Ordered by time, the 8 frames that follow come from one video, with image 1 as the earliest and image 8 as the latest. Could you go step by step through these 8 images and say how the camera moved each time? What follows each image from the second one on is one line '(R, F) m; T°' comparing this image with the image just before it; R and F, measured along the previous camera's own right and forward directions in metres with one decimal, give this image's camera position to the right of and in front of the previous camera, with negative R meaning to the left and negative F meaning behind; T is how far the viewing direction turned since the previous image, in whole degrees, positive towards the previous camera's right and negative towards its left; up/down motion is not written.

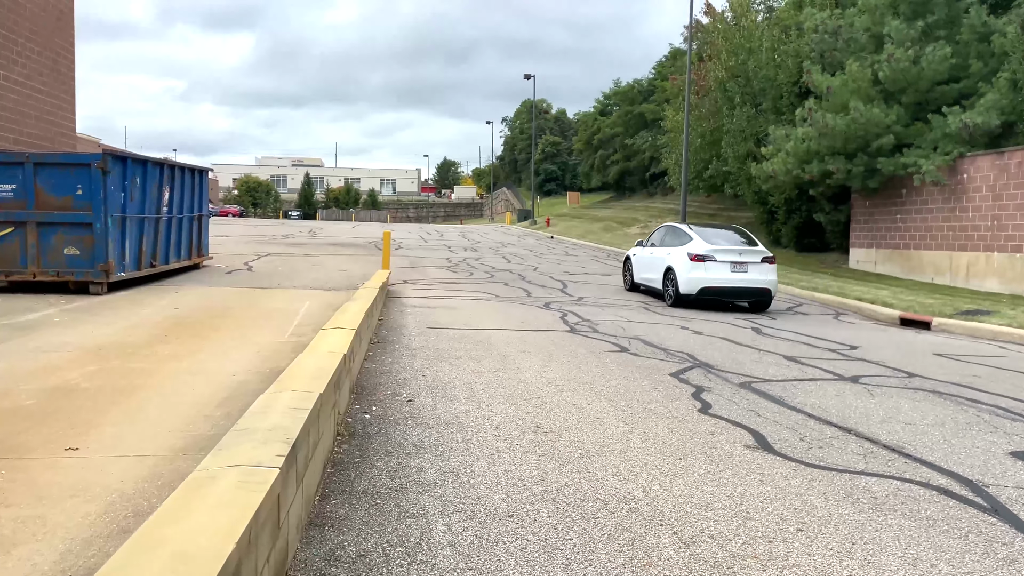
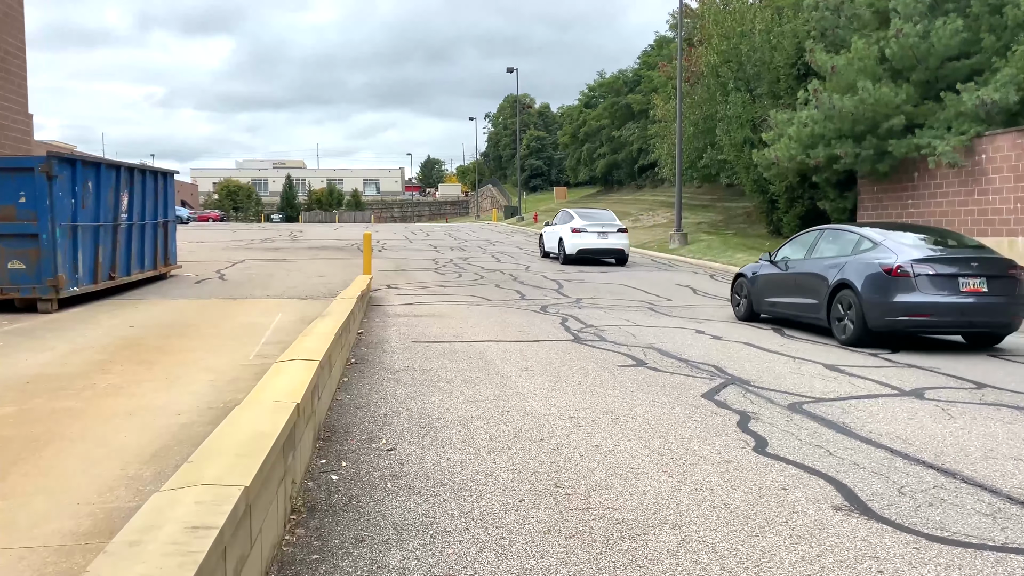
(-0.1, +1.1) m; +1°
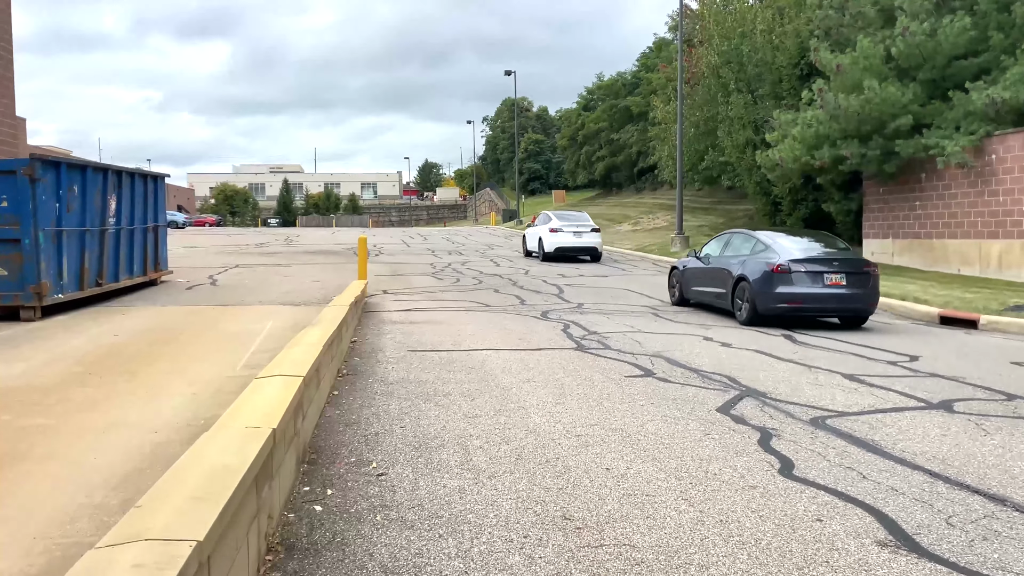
(0.0, +0.4) m; 0°
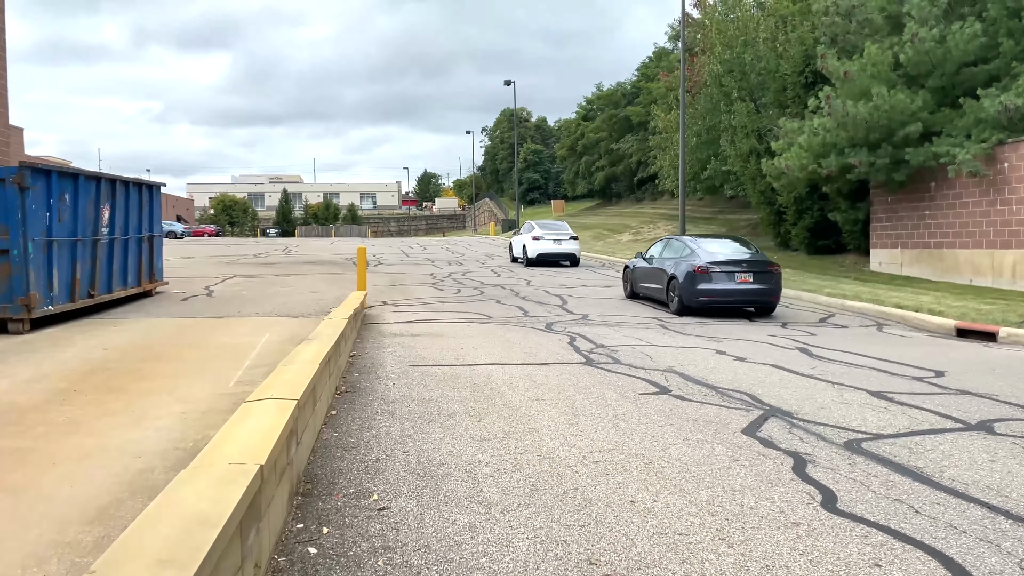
(-0.1, +0.4) m; 0°
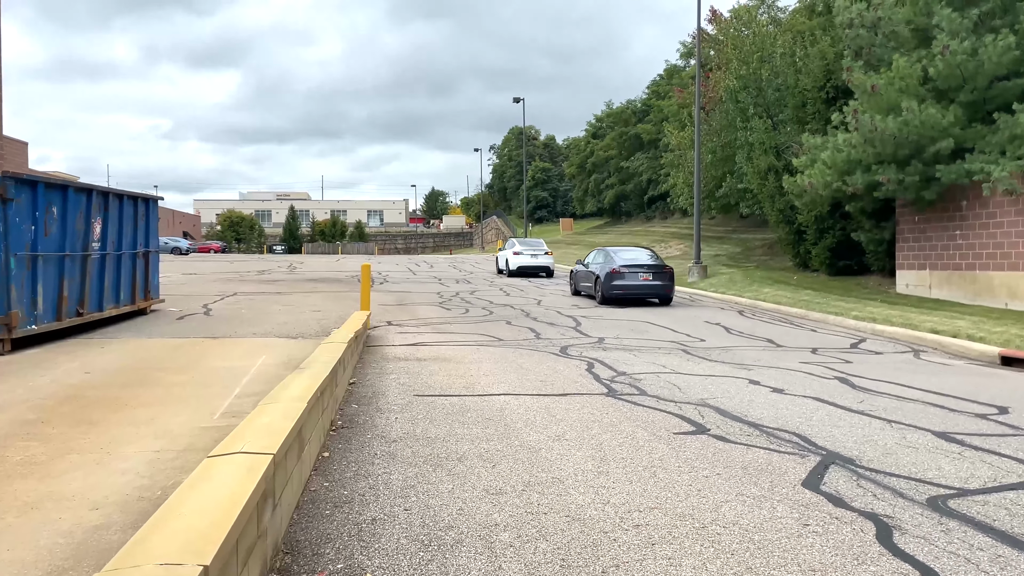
(-0.1, +0.7) m; 0°
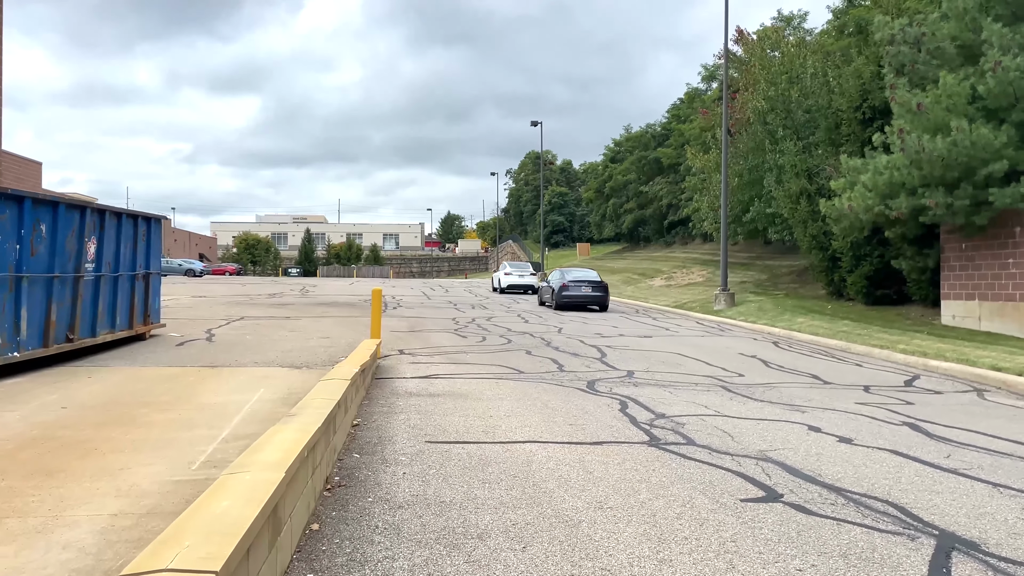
(-0.1, +0.9) m; -1°
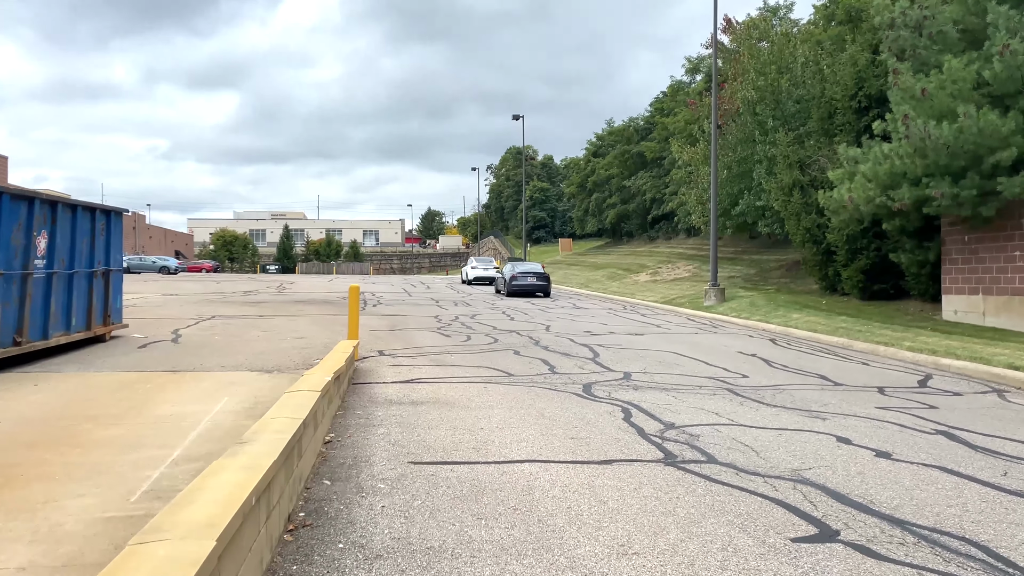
(-0.1, +0.8) m; +1°
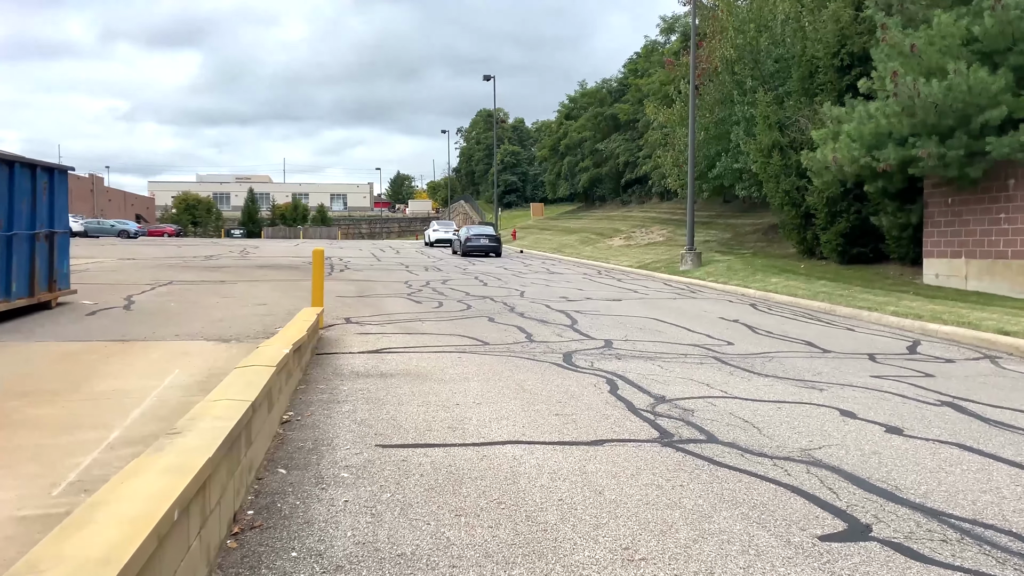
(-0.1, +0.6) m; +2°
